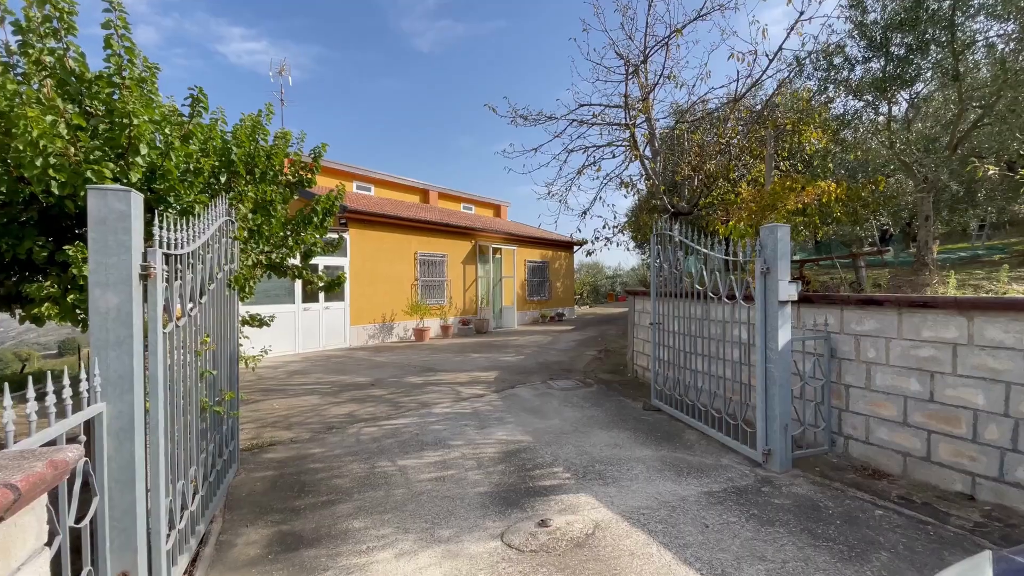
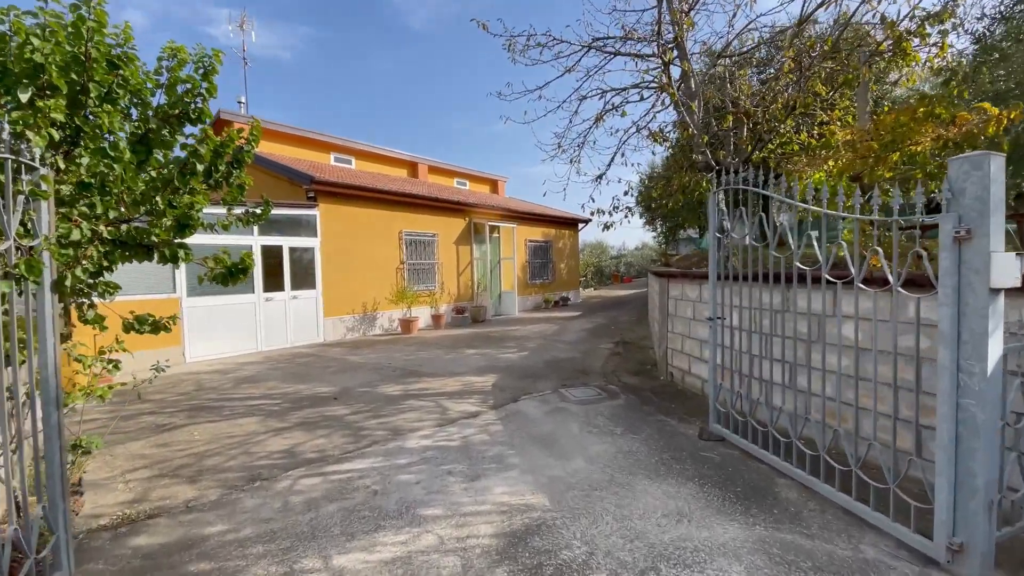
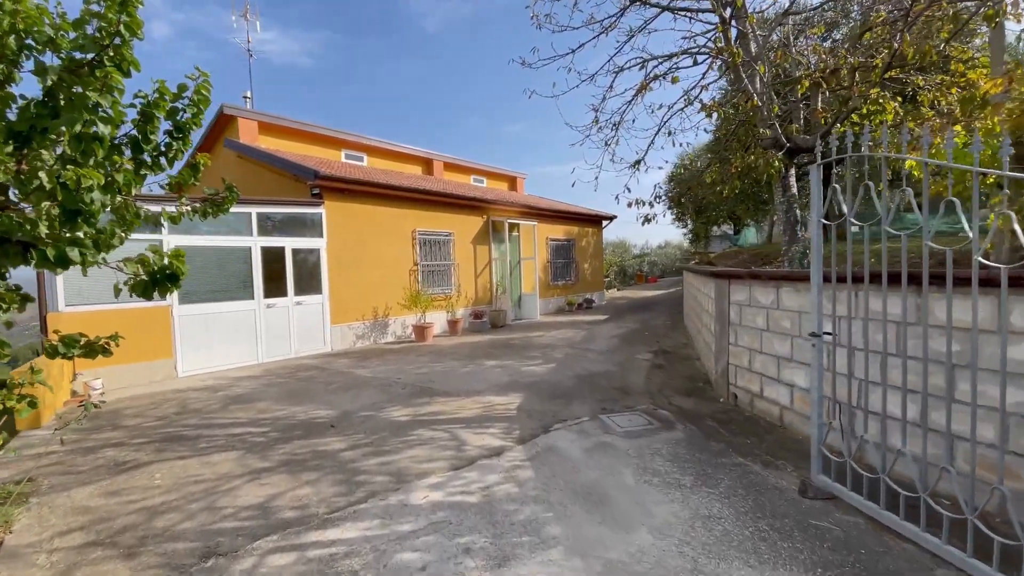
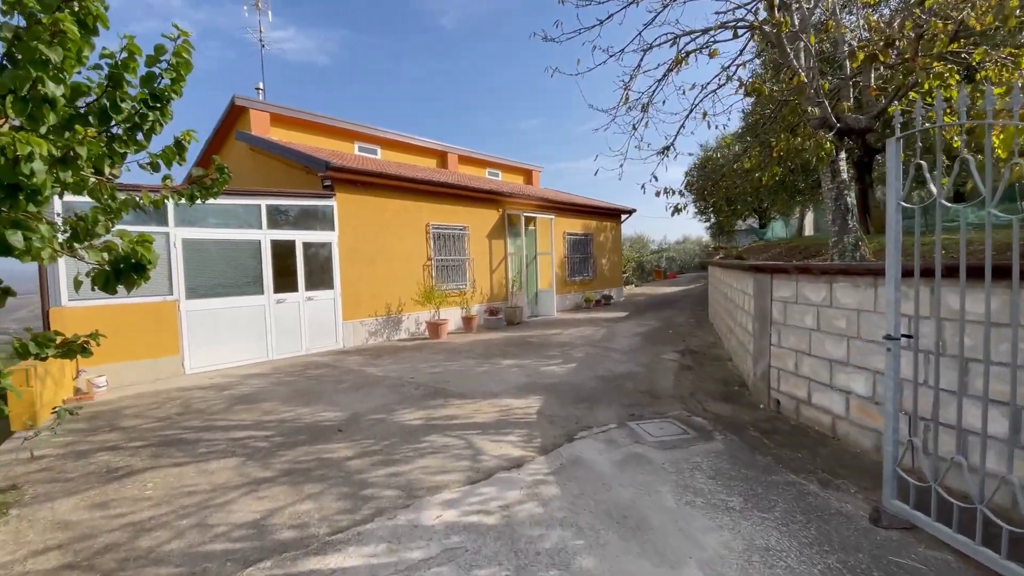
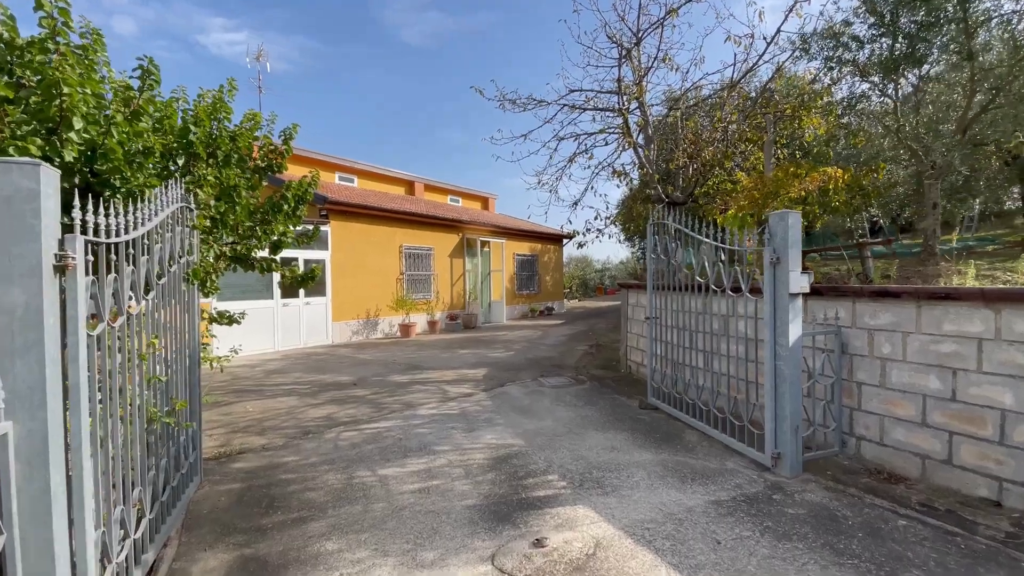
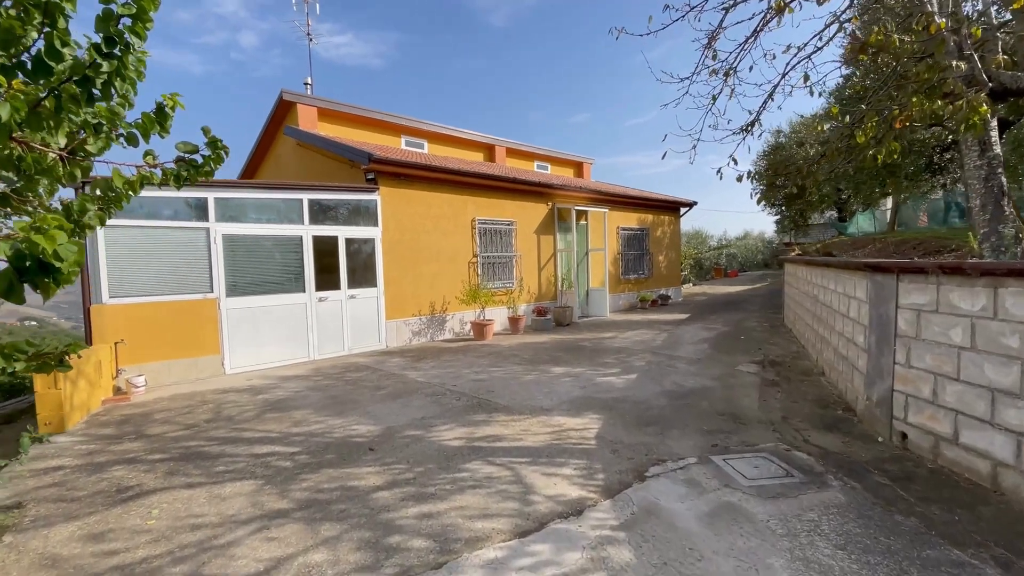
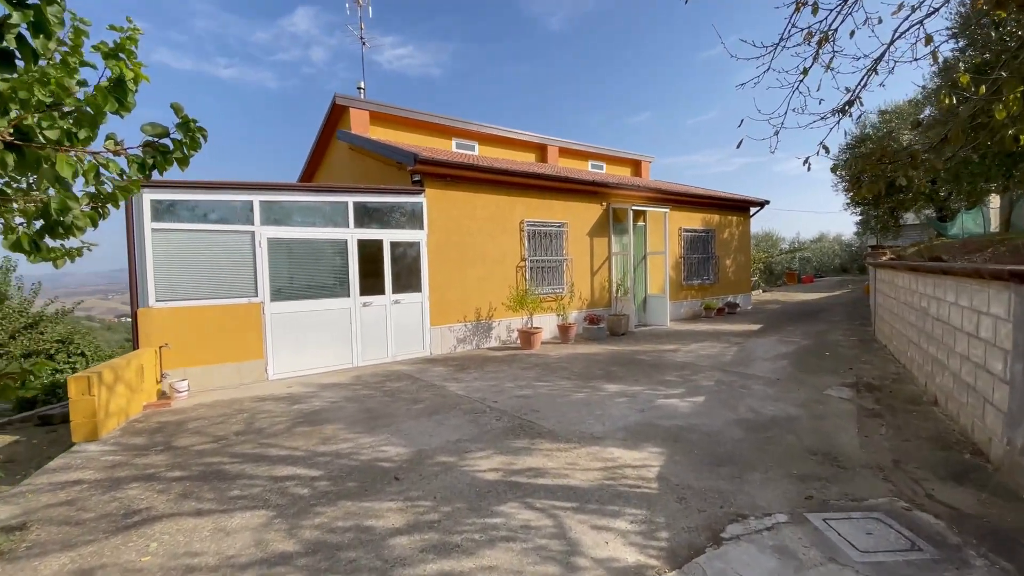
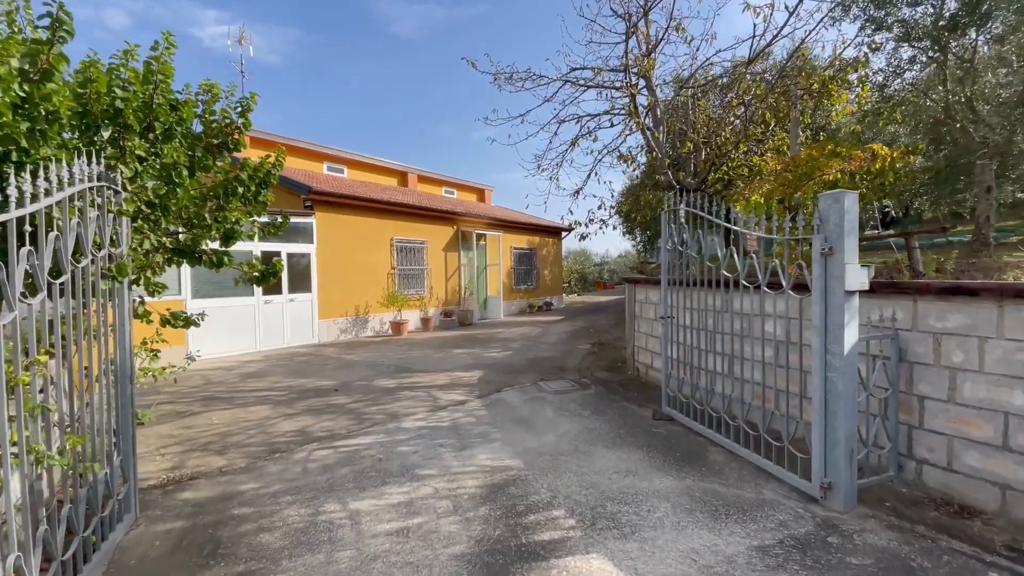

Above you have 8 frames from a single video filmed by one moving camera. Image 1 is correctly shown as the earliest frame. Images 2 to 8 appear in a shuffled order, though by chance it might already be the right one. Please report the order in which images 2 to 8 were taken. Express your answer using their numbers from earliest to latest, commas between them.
5, 8, 2, 3, 4, 6, 7
